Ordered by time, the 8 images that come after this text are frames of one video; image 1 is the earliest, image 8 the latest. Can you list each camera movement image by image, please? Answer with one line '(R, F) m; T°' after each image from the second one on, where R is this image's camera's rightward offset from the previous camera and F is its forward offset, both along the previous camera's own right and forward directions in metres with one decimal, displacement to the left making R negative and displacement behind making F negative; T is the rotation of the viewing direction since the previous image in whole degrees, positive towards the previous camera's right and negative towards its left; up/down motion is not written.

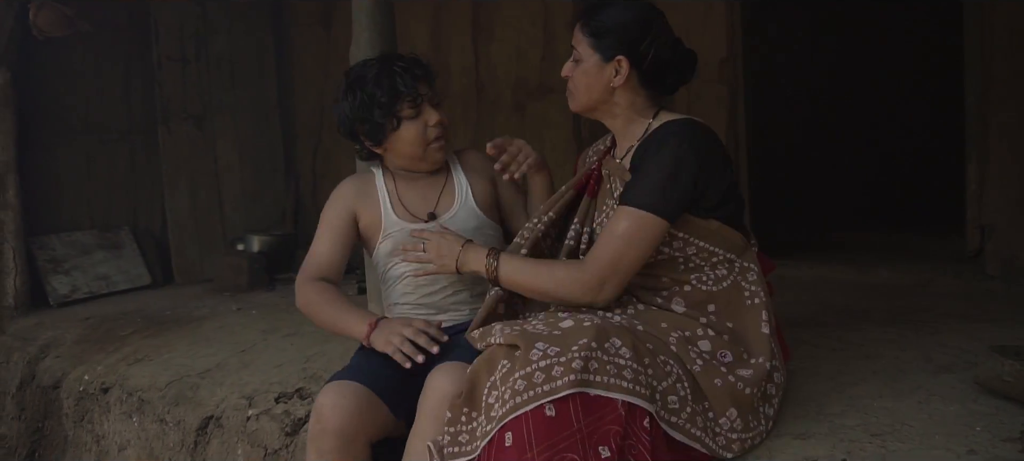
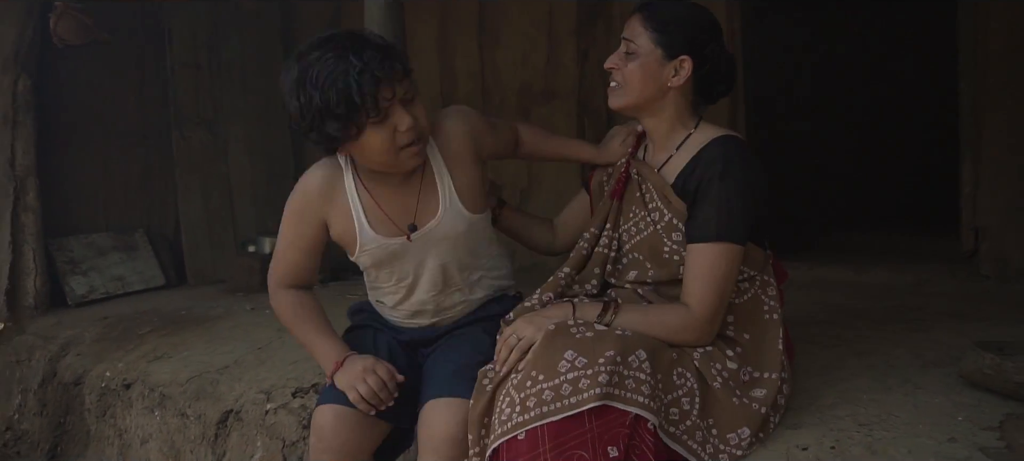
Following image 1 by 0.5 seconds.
(0.0, -0.1) m; 0°
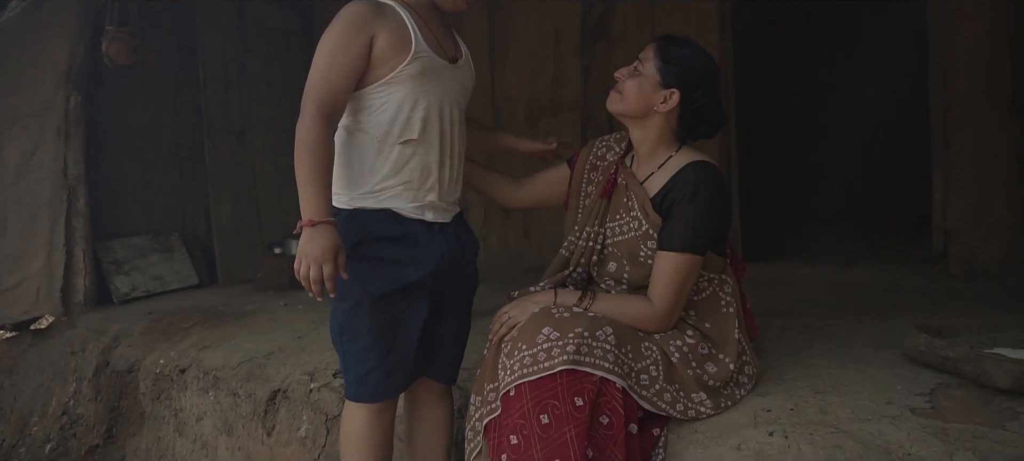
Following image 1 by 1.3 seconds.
(0.0, -0.3) m; 0°
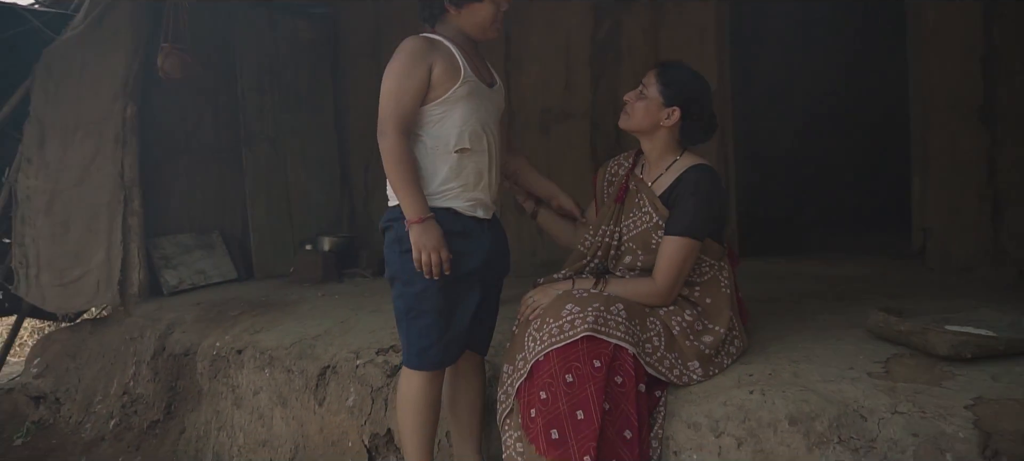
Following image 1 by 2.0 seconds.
(0.0, -0.3) m; -1°
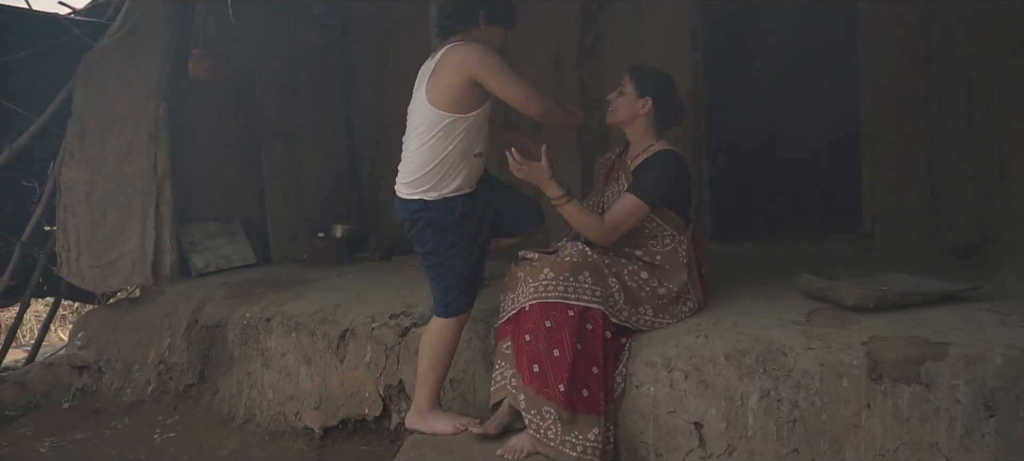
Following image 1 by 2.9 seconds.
(0.0, -0.4) m; 0°
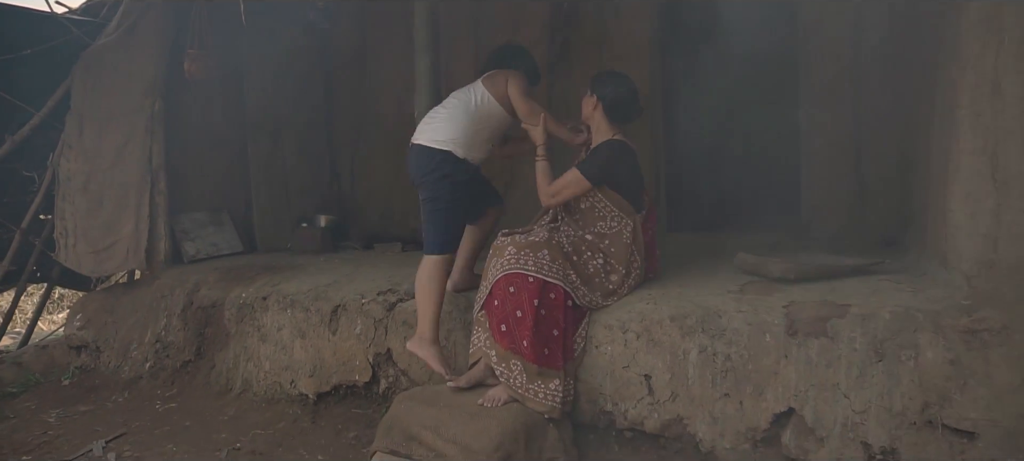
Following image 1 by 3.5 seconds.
(0.0, -0.3) m; +3°
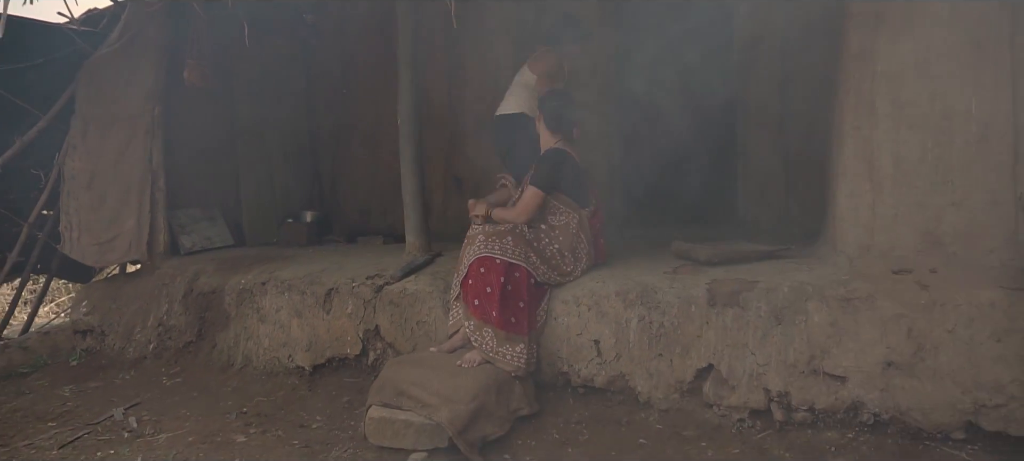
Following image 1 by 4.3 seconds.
(0.0, -0.5) m; +3°
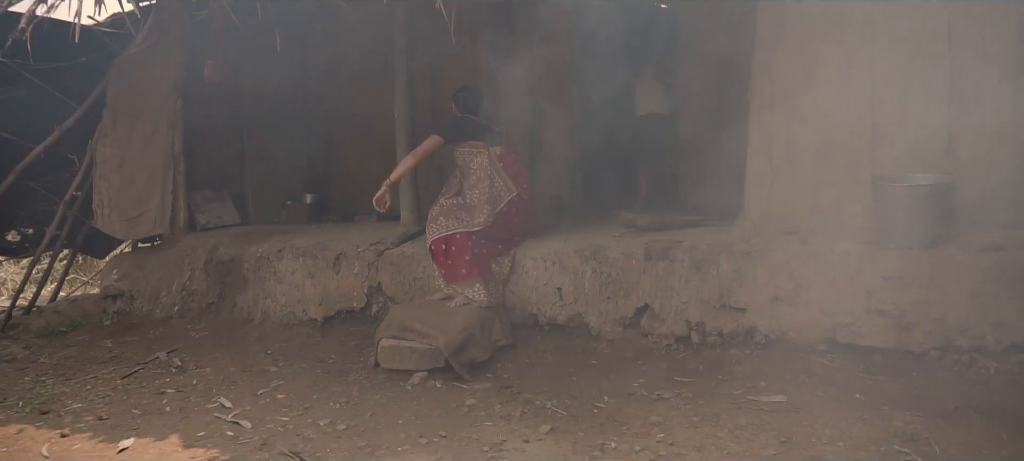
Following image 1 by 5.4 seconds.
(-0.1, -0.8) m; +3°
